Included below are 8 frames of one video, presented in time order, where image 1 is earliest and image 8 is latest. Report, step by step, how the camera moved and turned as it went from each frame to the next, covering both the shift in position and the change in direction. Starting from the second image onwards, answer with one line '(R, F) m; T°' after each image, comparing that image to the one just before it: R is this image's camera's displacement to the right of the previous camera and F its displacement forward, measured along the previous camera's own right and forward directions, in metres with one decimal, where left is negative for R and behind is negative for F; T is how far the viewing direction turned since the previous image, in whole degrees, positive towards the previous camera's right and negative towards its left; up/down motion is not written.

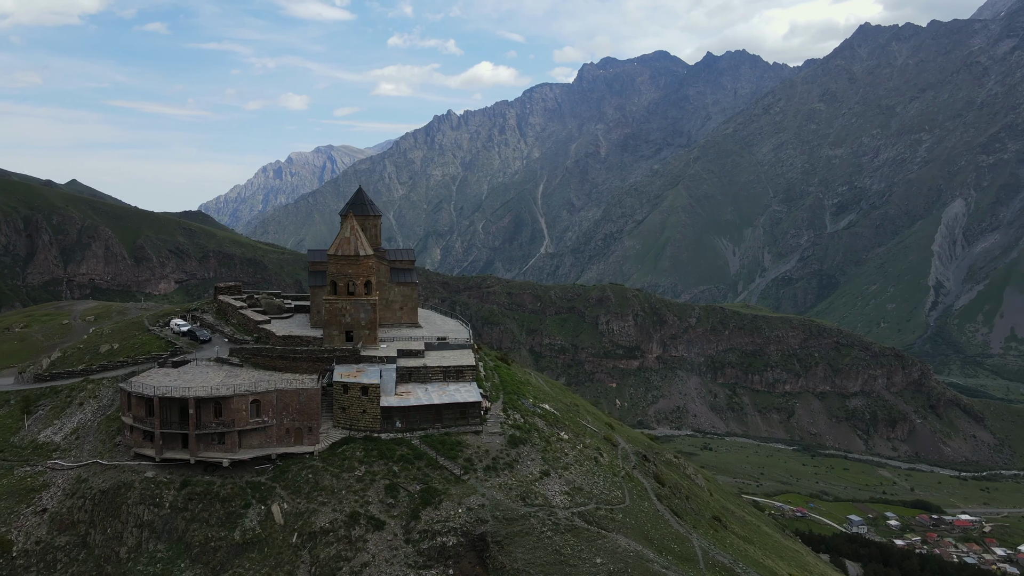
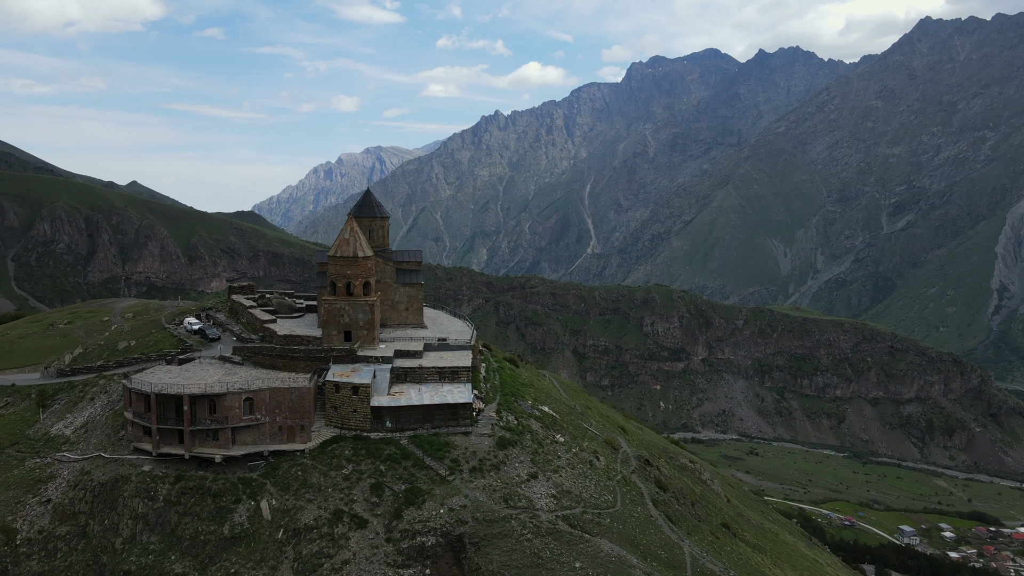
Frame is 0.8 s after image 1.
(+2.1, 0.0) m; -3°
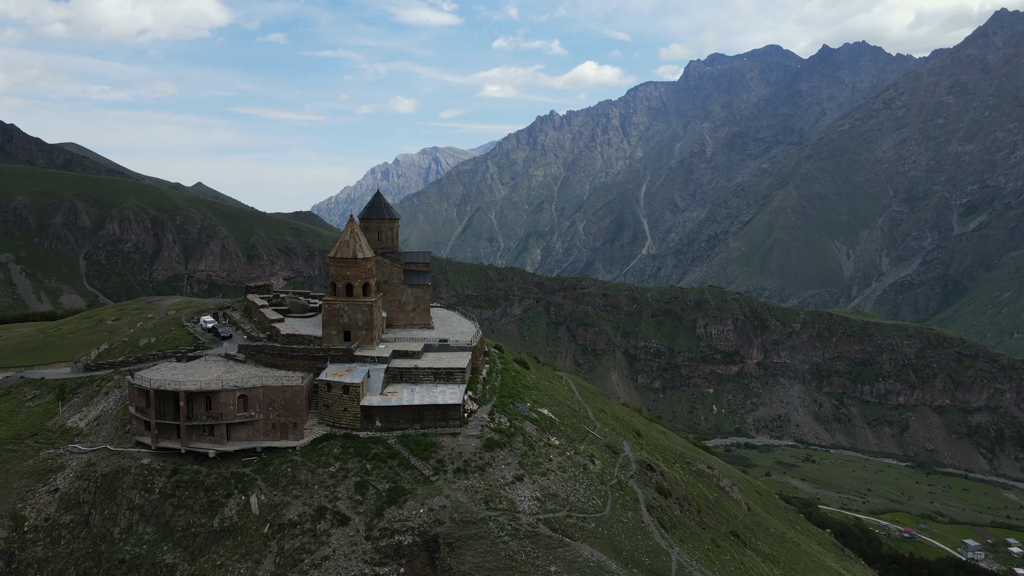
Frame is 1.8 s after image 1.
(+2.4, +0.1) m; -4°
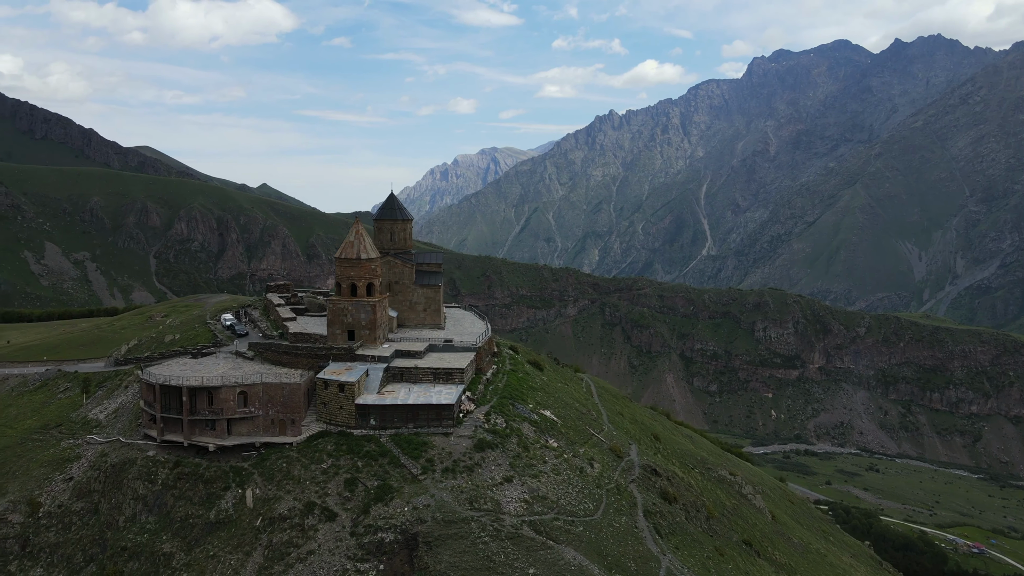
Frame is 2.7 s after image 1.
(+2.4, +0.1) m; -4°
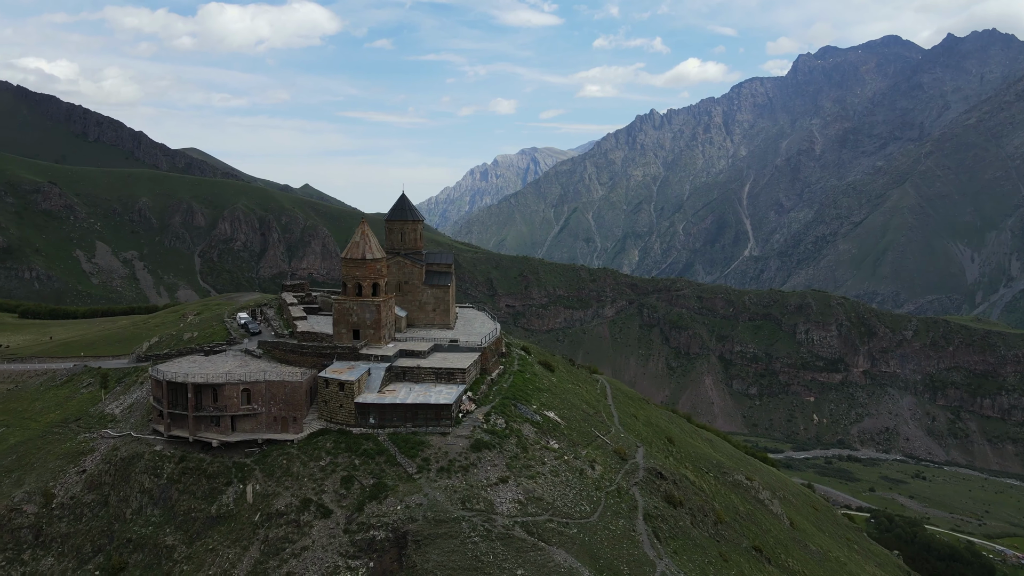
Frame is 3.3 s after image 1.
(+1.5, 0.0) m; -3°
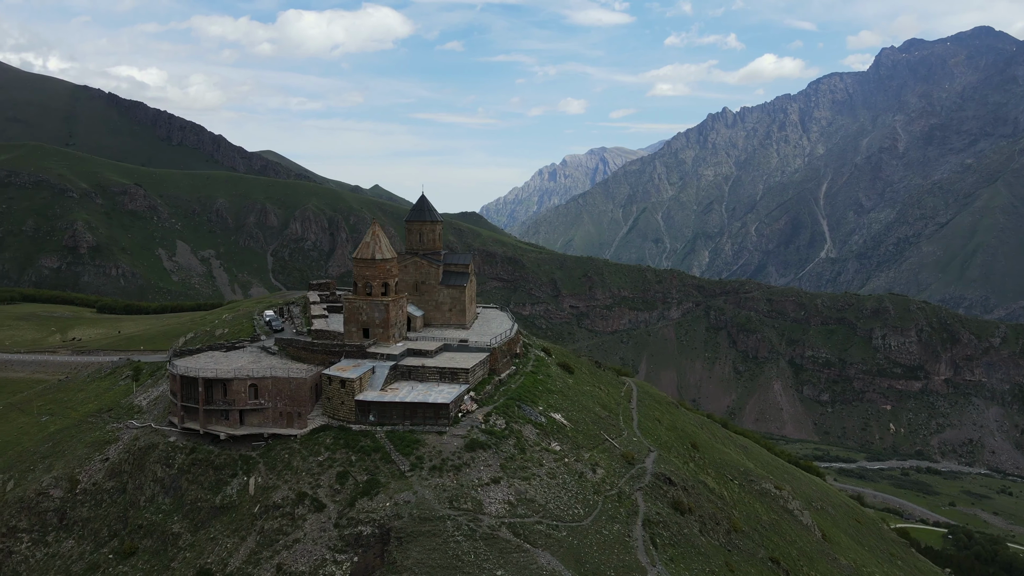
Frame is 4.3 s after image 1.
(+2.7, +0.1) m; -5°
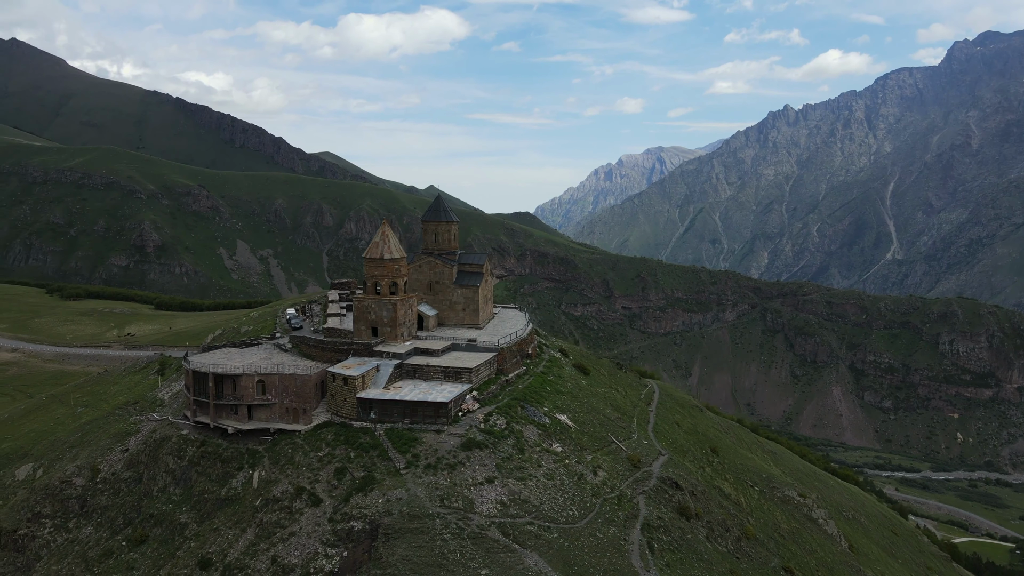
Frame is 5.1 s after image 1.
(+2.1, 0.0) m; -4°
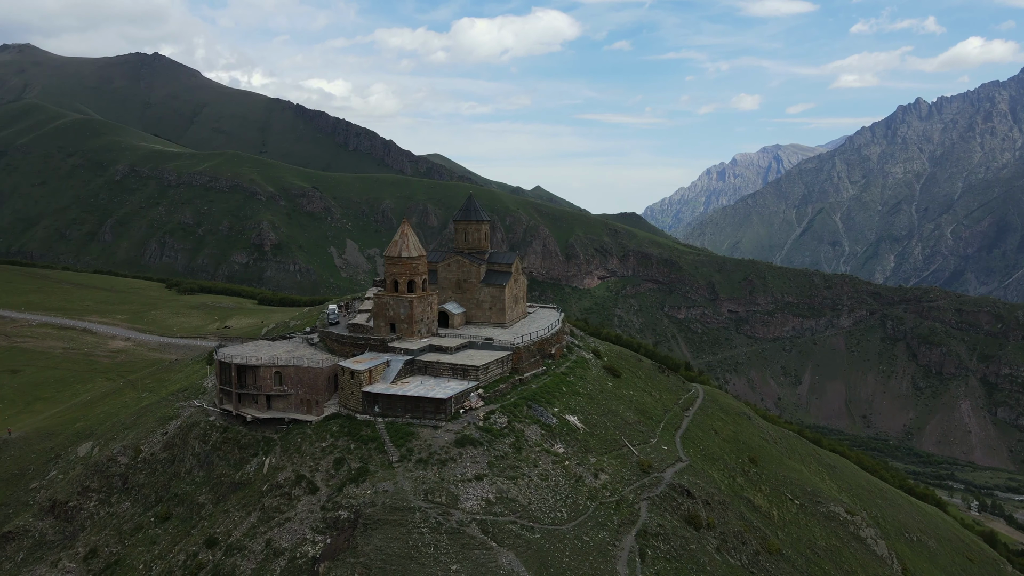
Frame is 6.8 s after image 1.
(+4.2, +0.2) m; -8°
